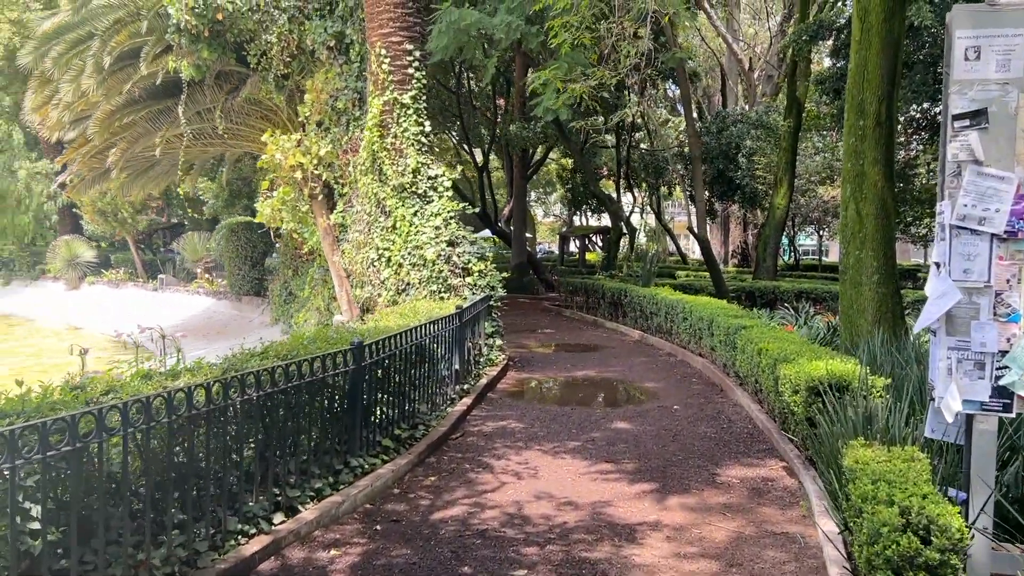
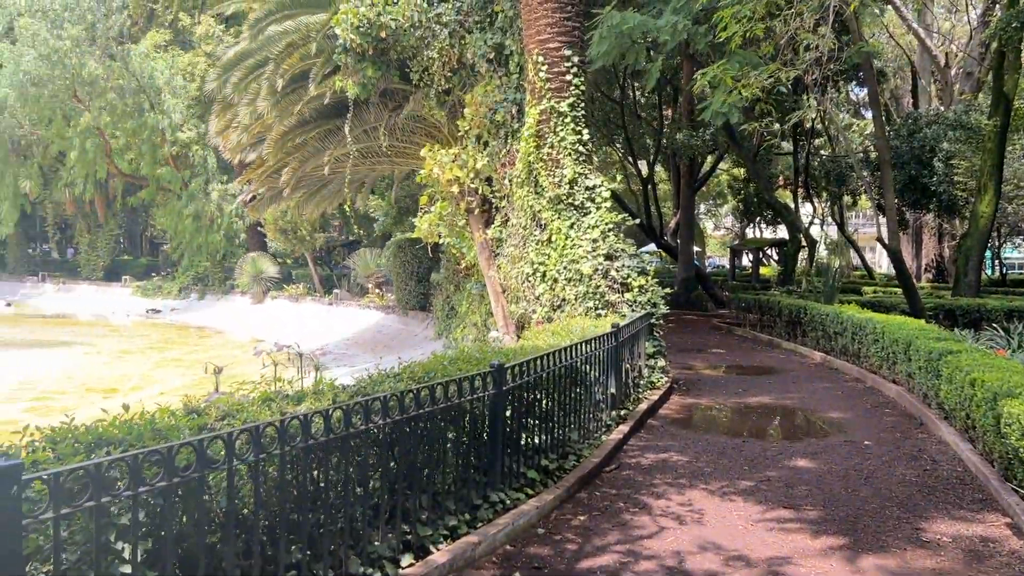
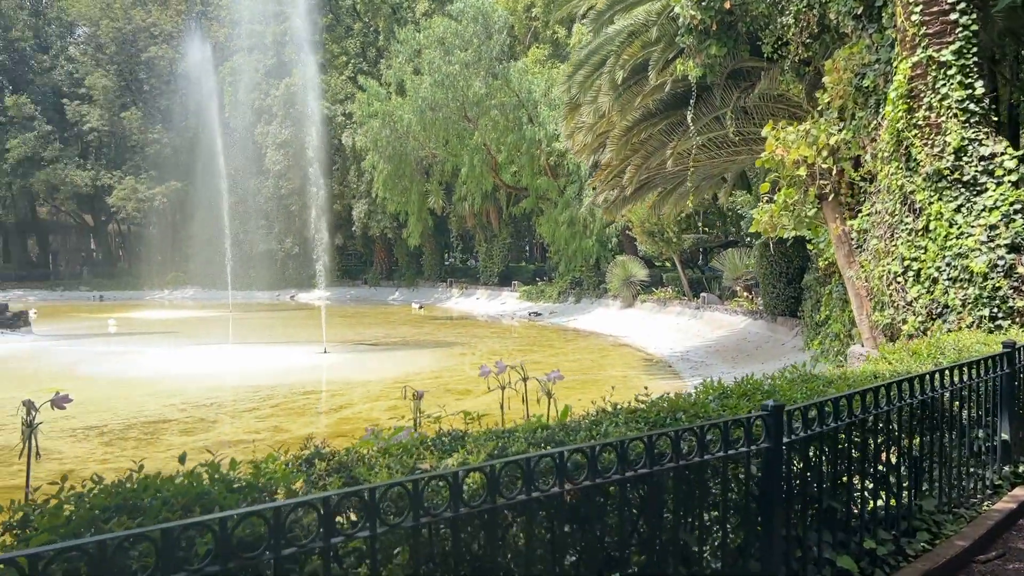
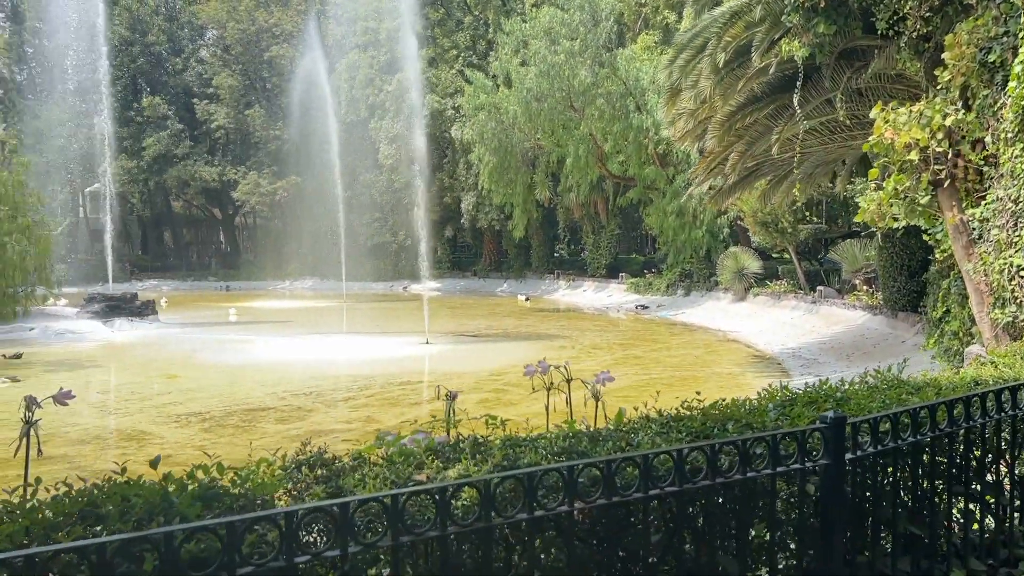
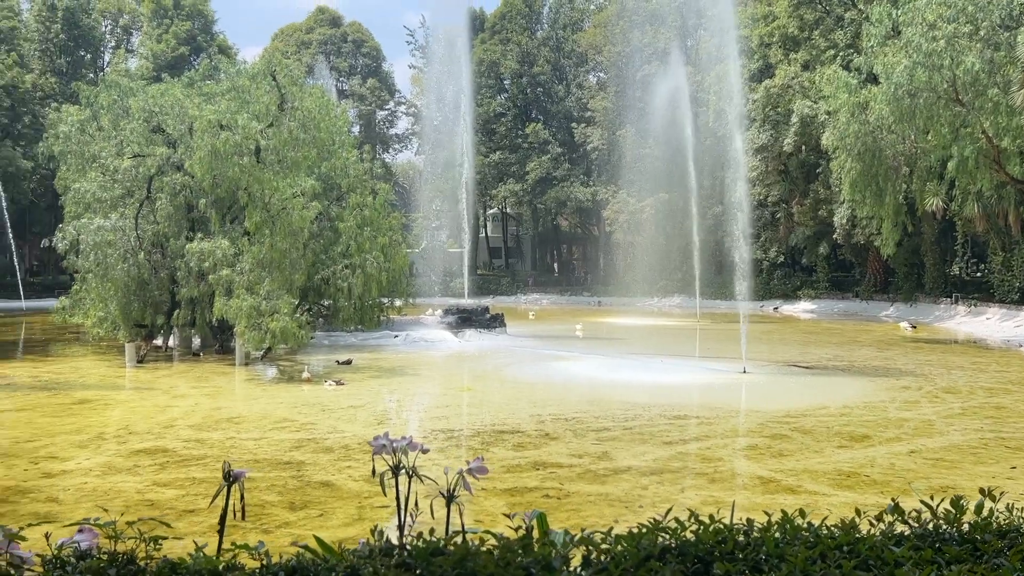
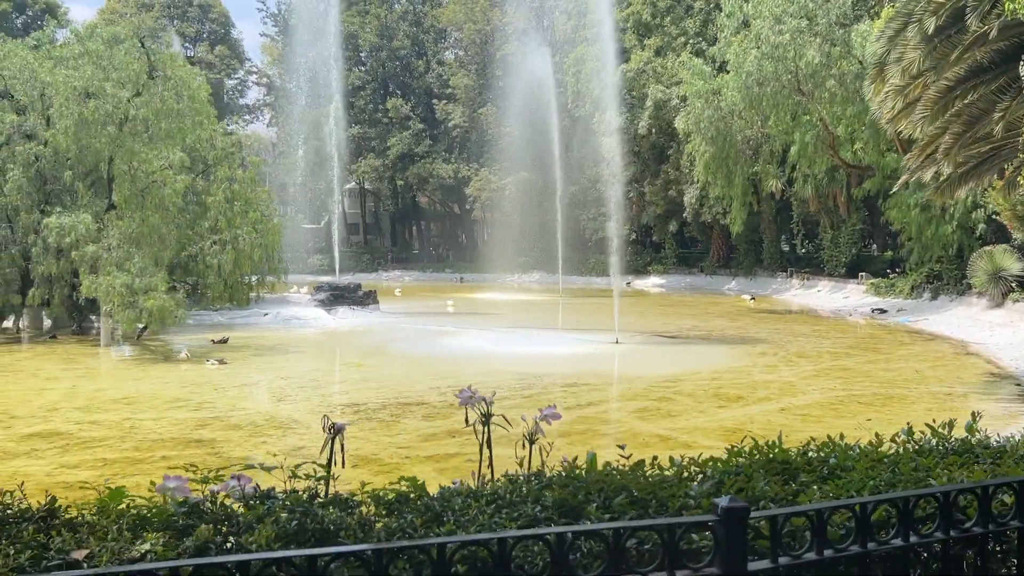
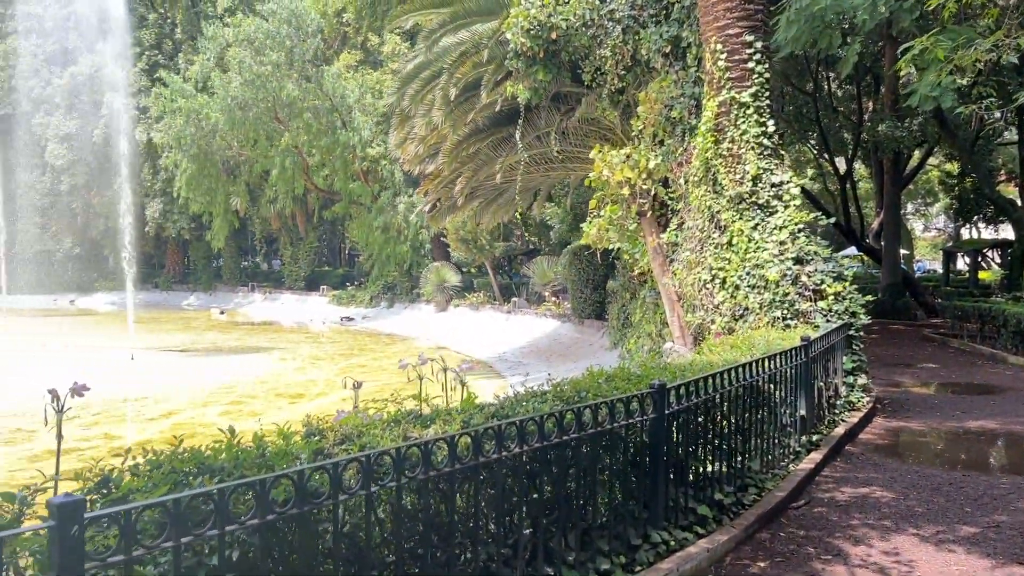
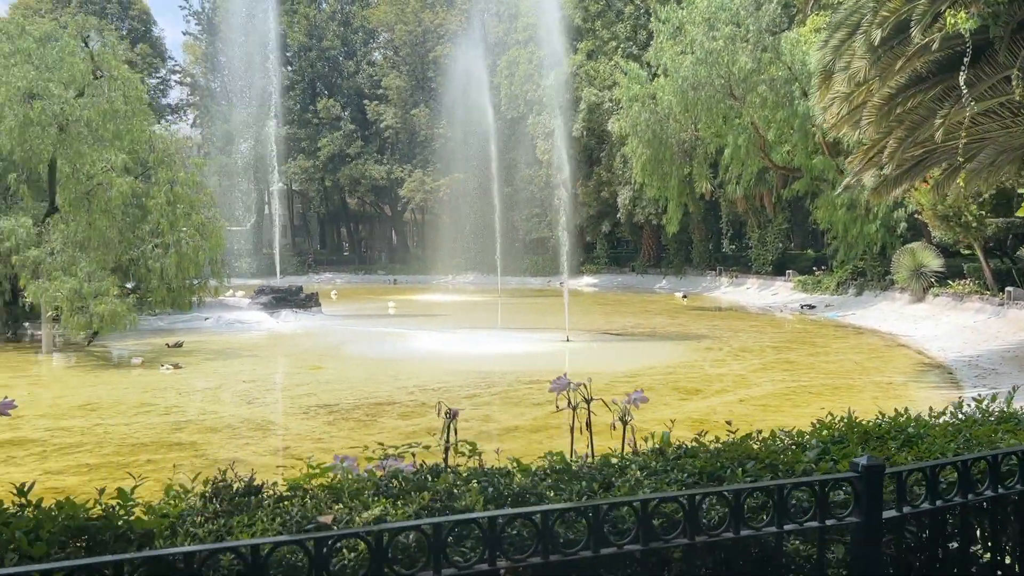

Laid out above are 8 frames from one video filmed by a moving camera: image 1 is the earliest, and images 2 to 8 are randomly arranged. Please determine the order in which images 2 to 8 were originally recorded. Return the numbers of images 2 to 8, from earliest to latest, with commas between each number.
2, 7, 3, 4, 8, 6, 5
